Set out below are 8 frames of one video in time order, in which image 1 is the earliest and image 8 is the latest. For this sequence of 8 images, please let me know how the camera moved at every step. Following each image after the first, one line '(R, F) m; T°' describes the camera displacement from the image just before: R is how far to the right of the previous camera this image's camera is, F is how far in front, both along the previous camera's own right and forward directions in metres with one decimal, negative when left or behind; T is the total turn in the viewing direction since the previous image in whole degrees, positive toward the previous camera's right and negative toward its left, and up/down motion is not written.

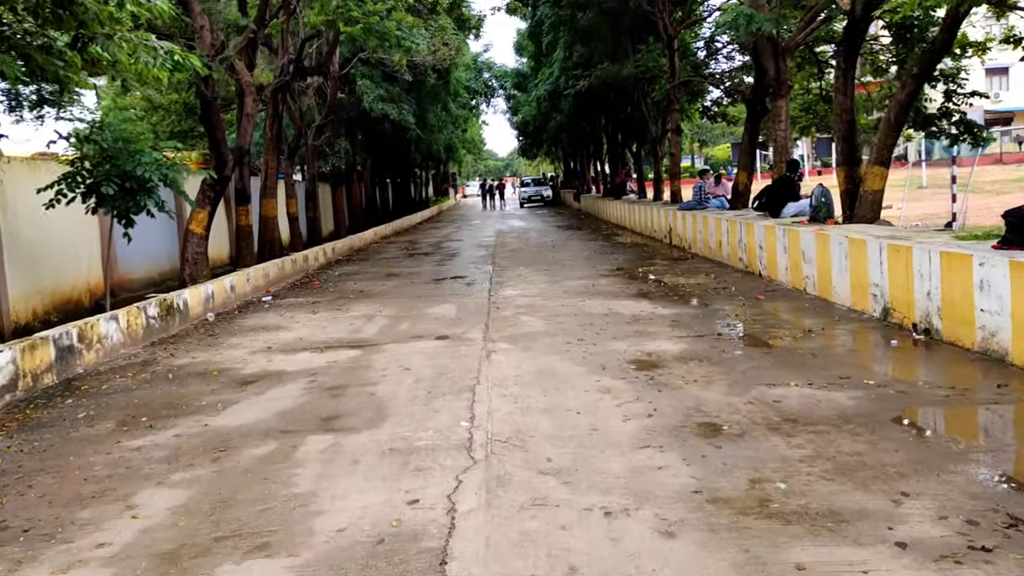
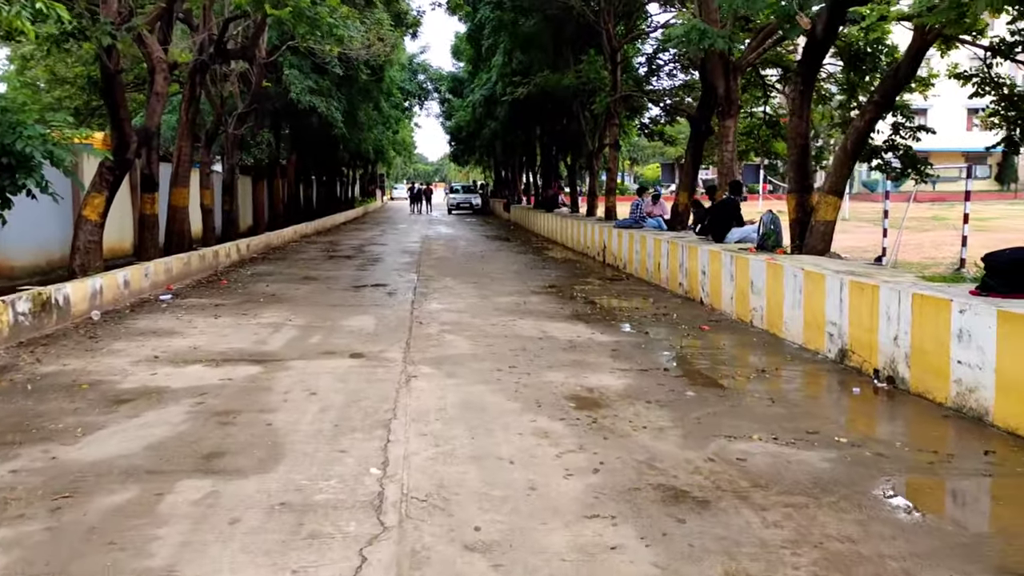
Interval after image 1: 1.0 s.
(0.0, +0.9) m; +5°
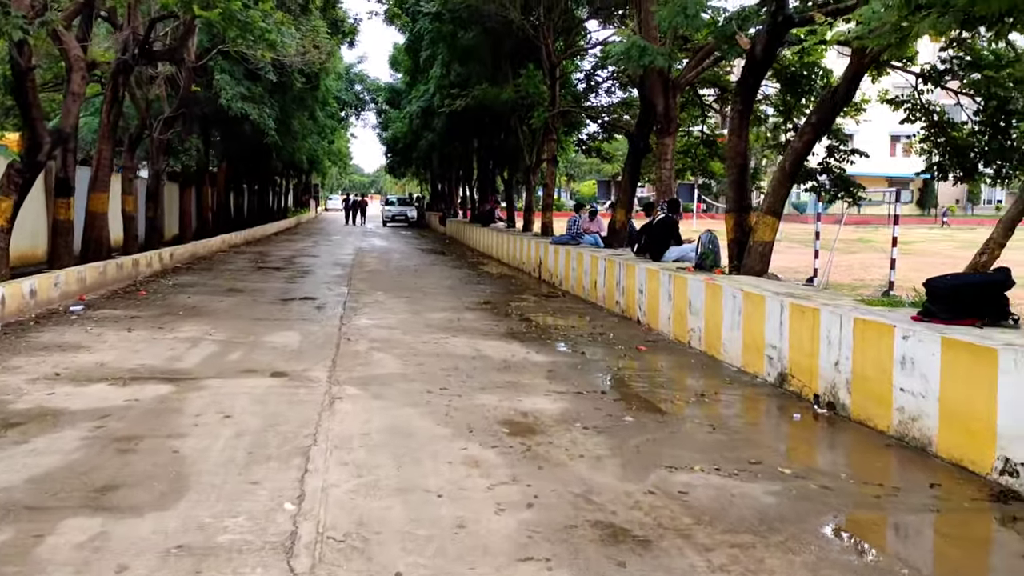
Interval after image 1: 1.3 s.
(0.0, +0.3) m; +4°
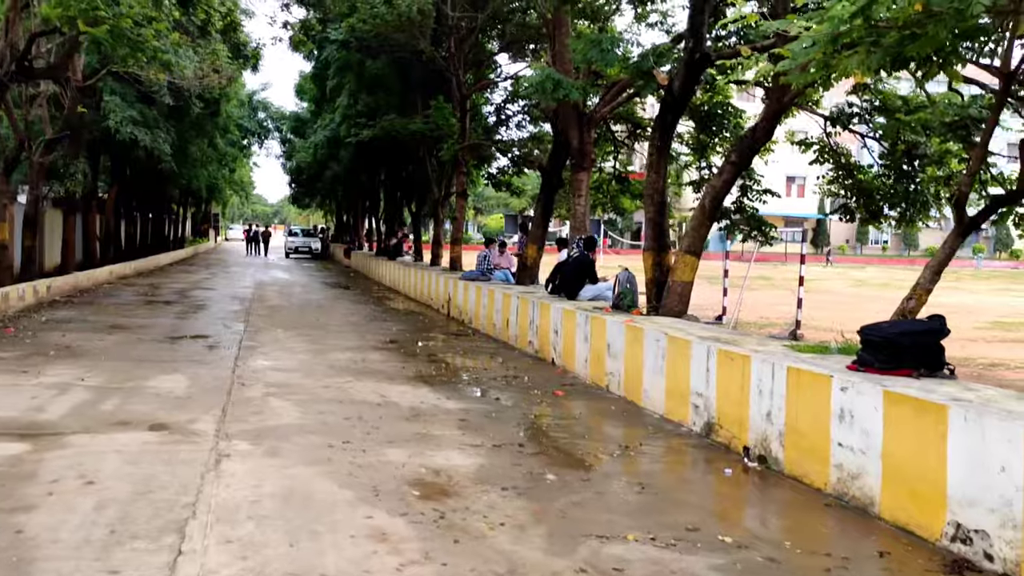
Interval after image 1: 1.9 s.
(0.0, +0.6) m; +6°
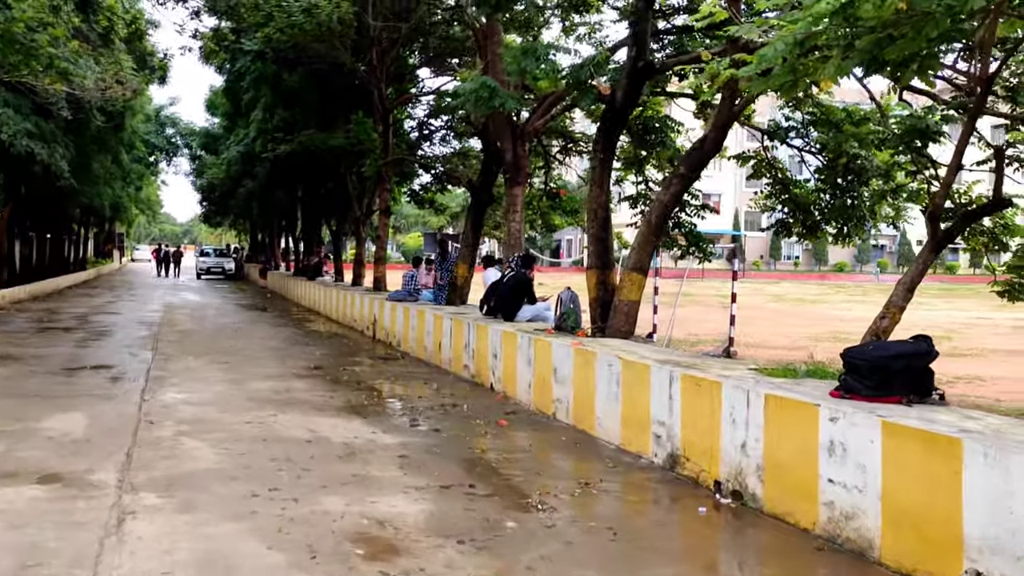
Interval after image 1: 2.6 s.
(-0.2, +0.7) m; +5°
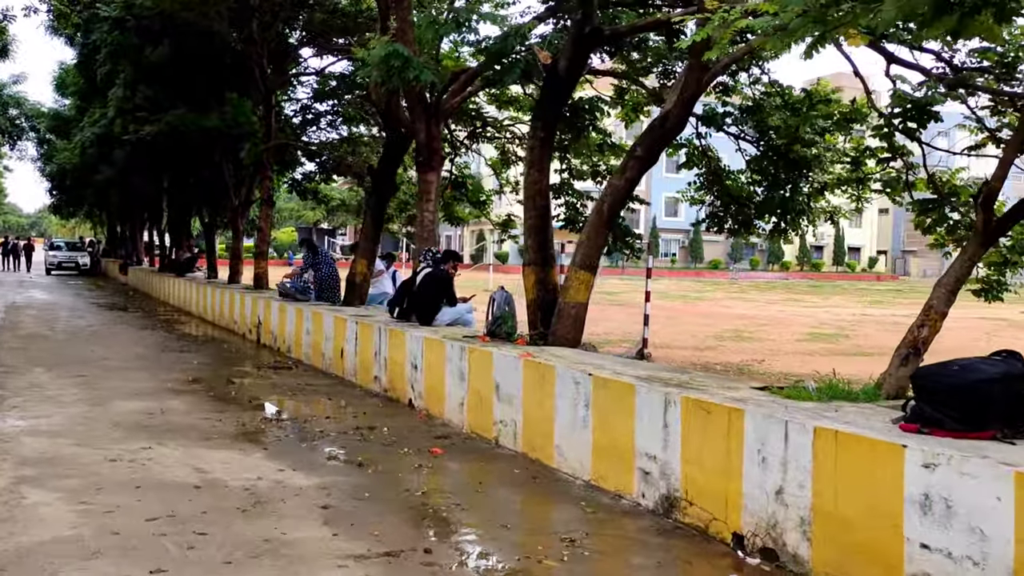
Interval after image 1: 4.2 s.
(-0.5, +1.5) m; +8°
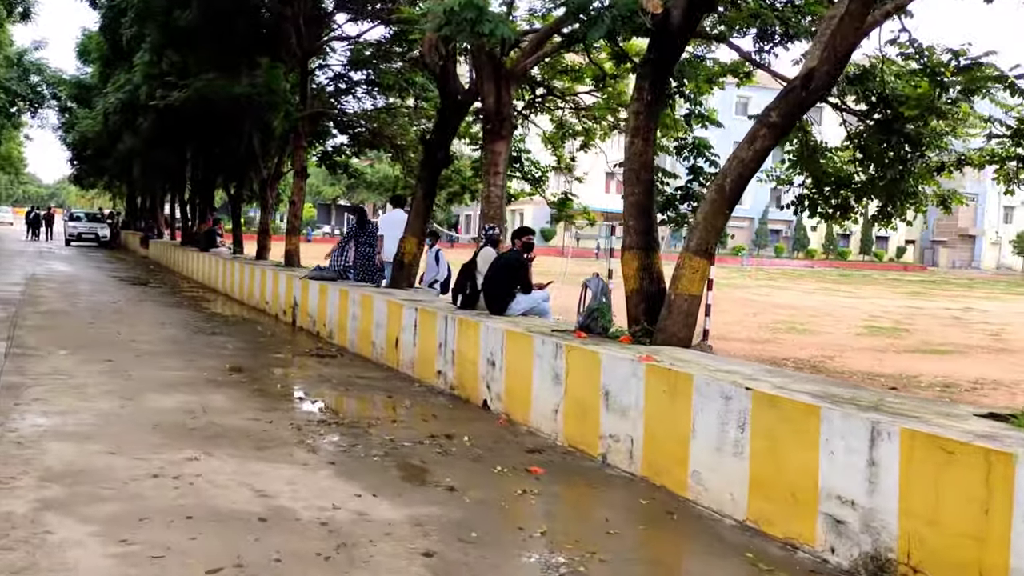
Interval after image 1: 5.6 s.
(-0.7, +1.2) m; -1°
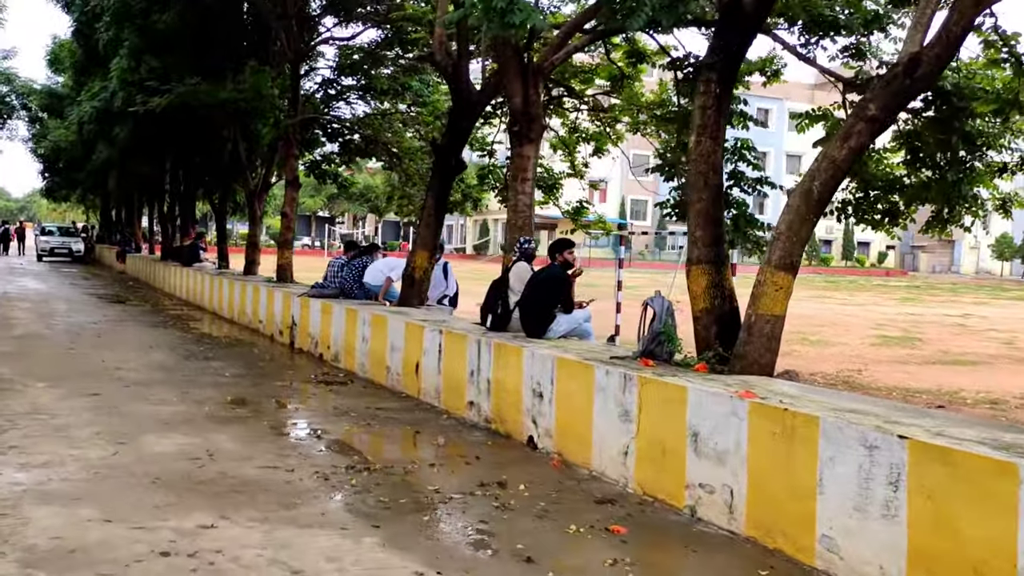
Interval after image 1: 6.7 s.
(-0.6, +0.9) m; +1°
